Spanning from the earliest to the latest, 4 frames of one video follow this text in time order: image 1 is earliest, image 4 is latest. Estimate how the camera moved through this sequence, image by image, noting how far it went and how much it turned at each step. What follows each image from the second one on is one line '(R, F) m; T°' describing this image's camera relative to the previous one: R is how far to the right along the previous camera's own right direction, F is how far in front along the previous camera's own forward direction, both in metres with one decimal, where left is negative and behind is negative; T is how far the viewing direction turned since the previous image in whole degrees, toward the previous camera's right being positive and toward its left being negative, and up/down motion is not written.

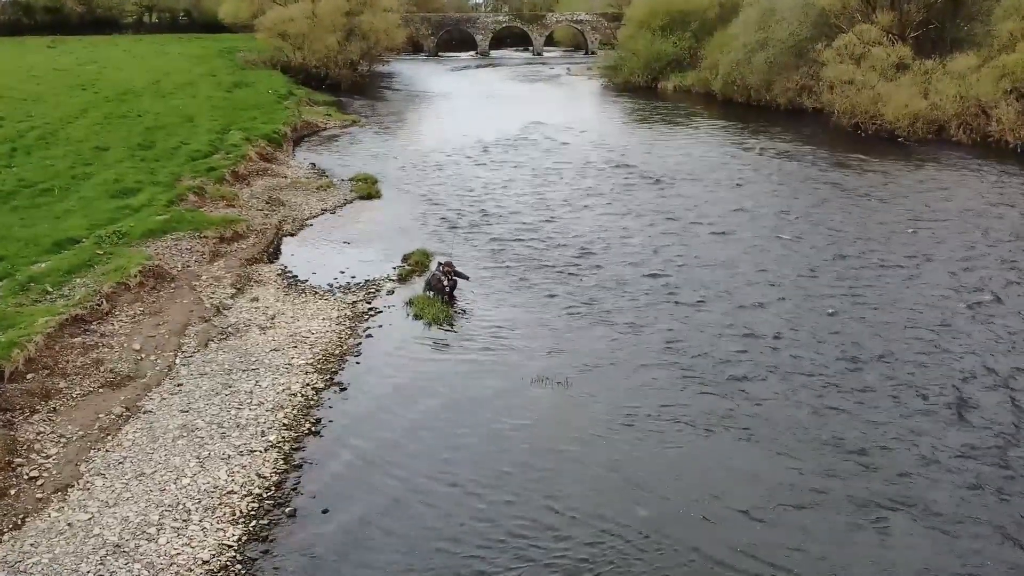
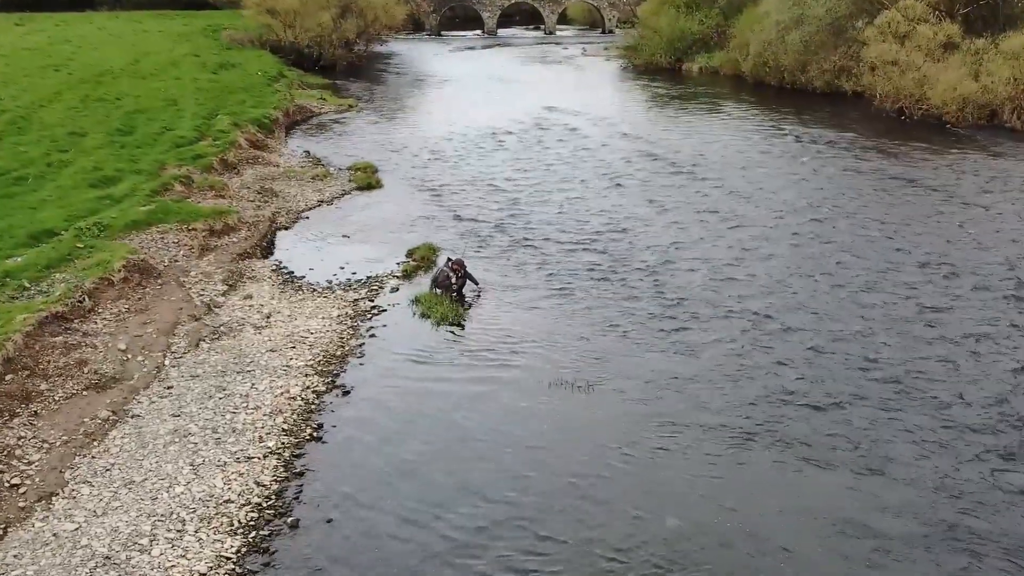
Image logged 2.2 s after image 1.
(-0.8, +1.6) m; +1°
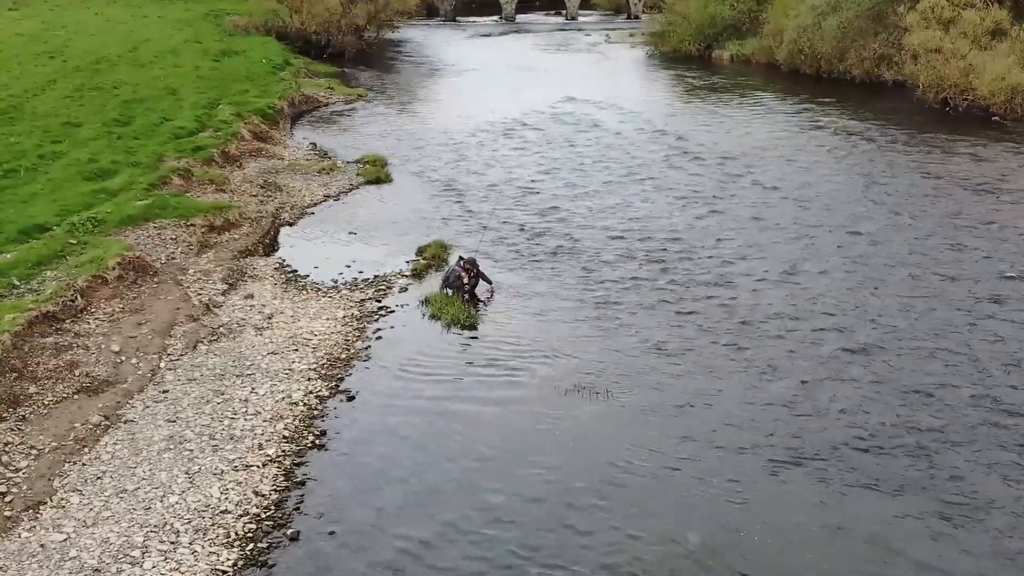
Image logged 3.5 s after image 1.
(-0.4, +1.3) m; 0°
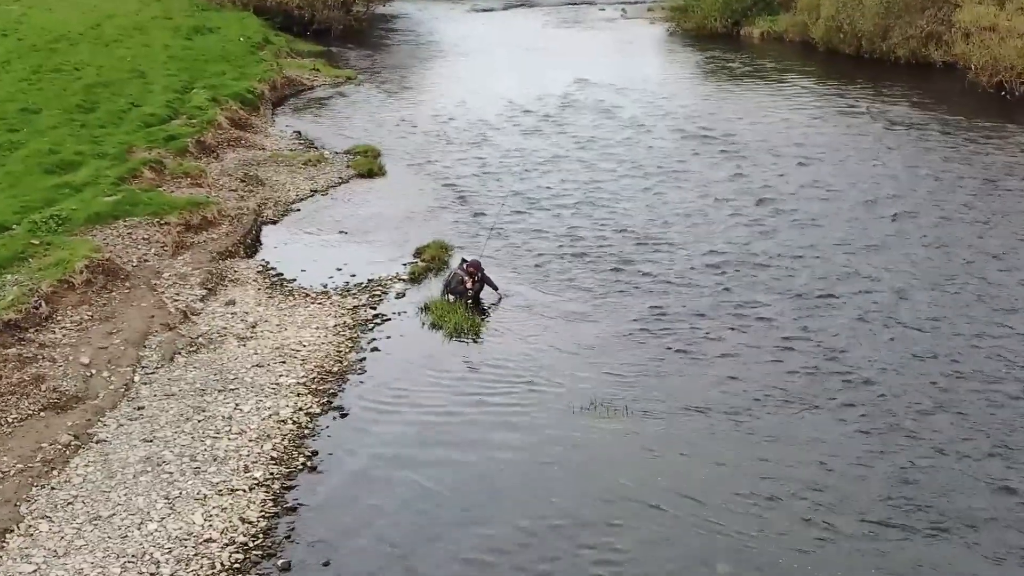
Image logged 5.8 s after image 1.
(-0.3, +2.4) m; 0°
